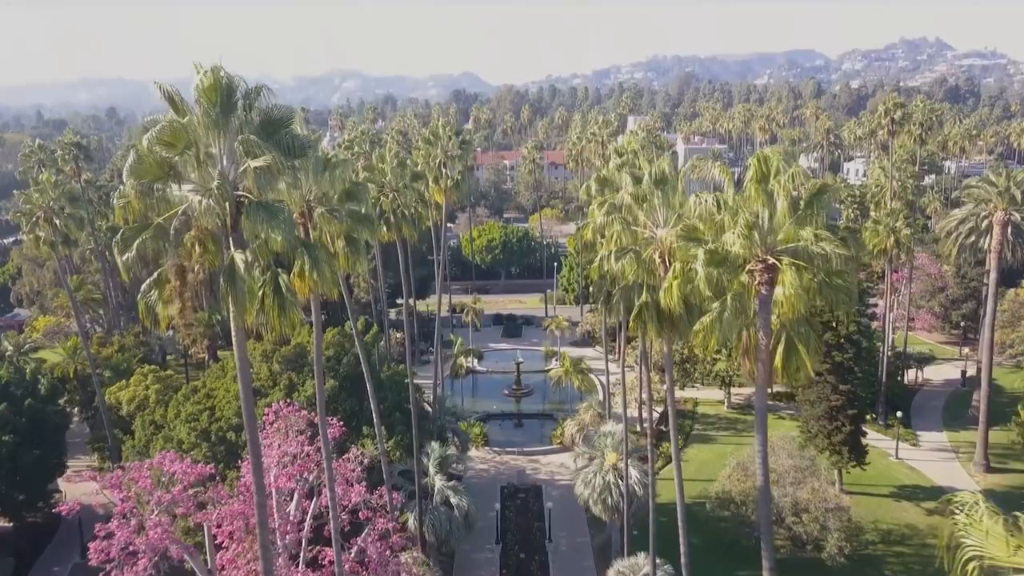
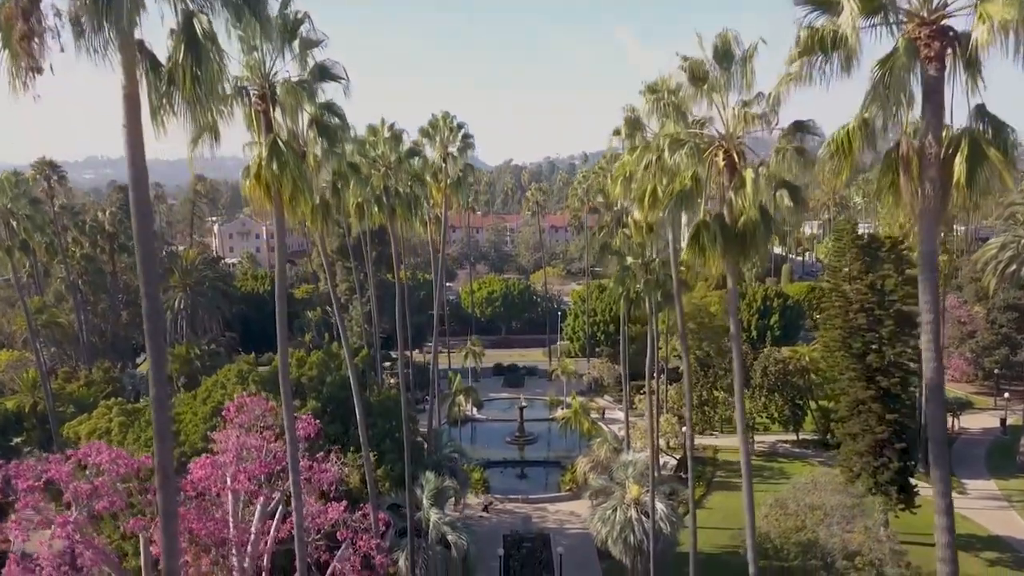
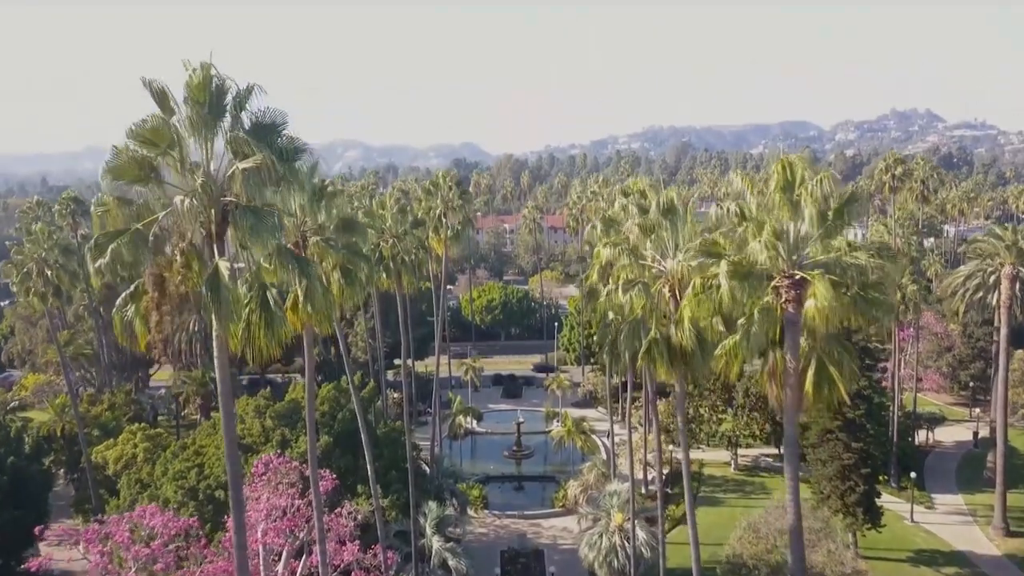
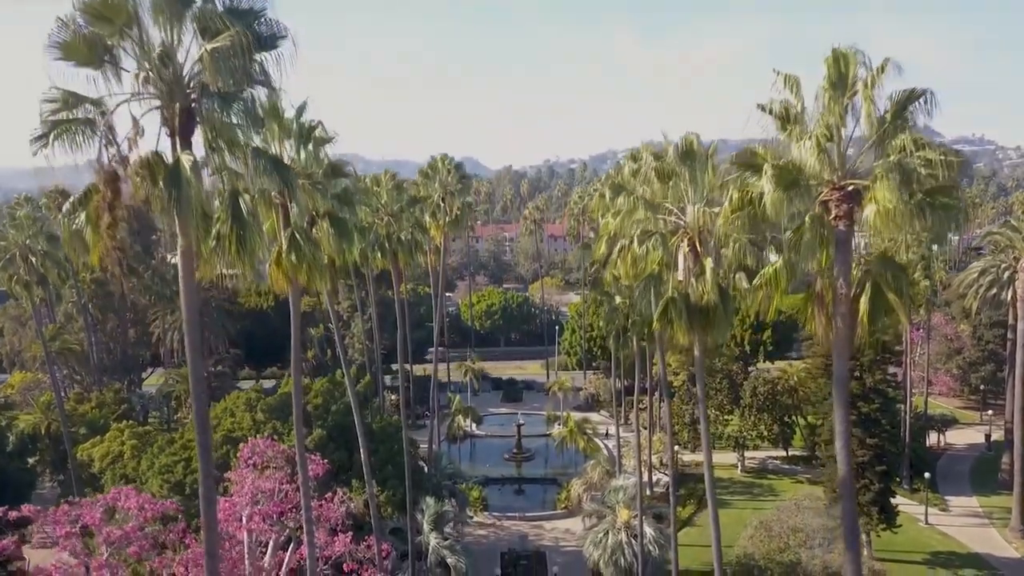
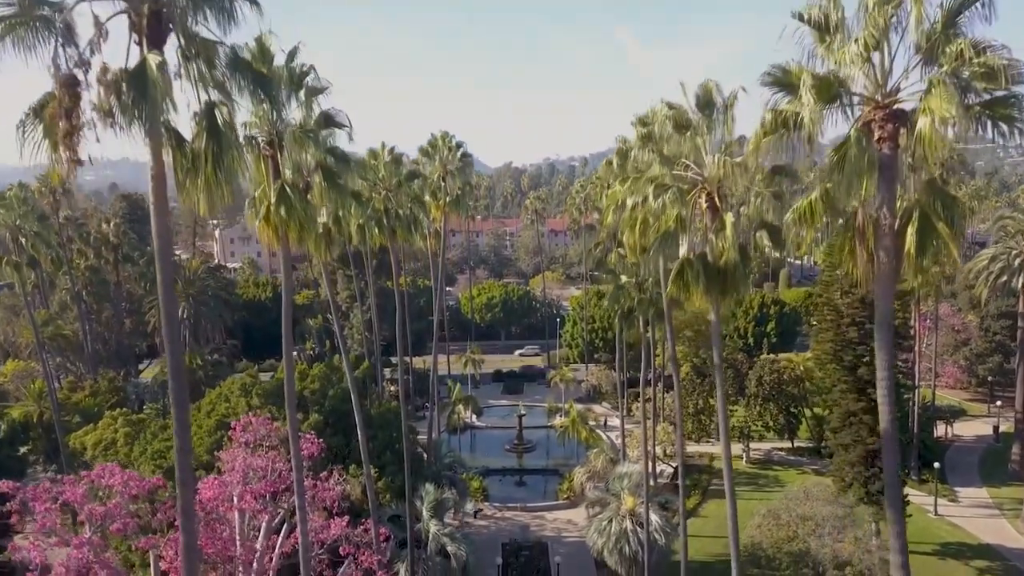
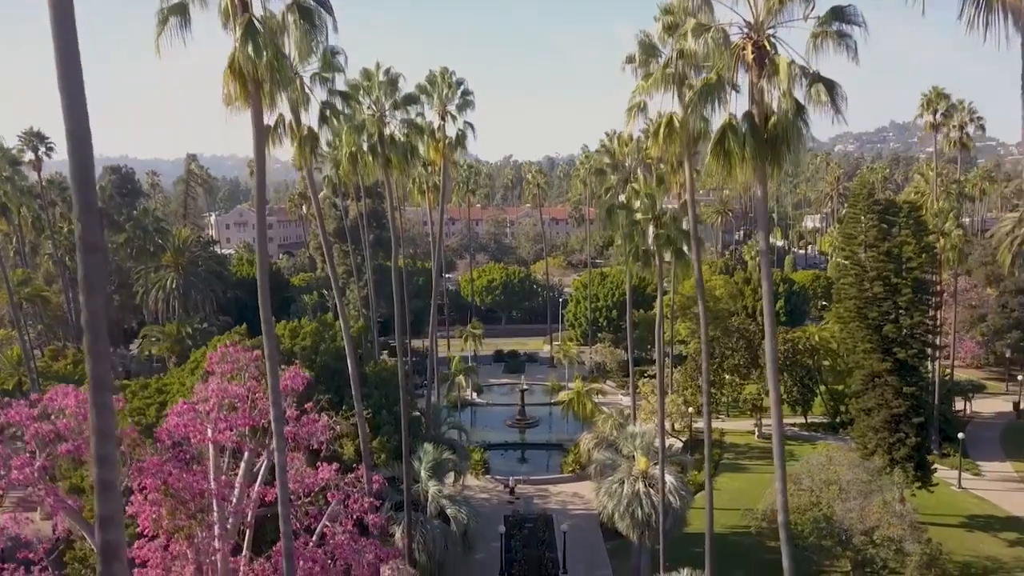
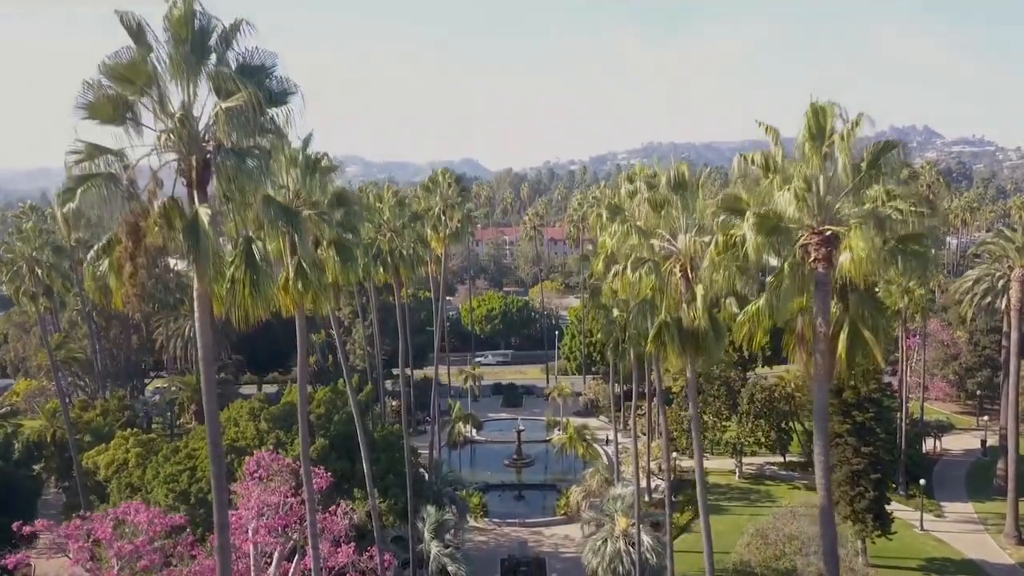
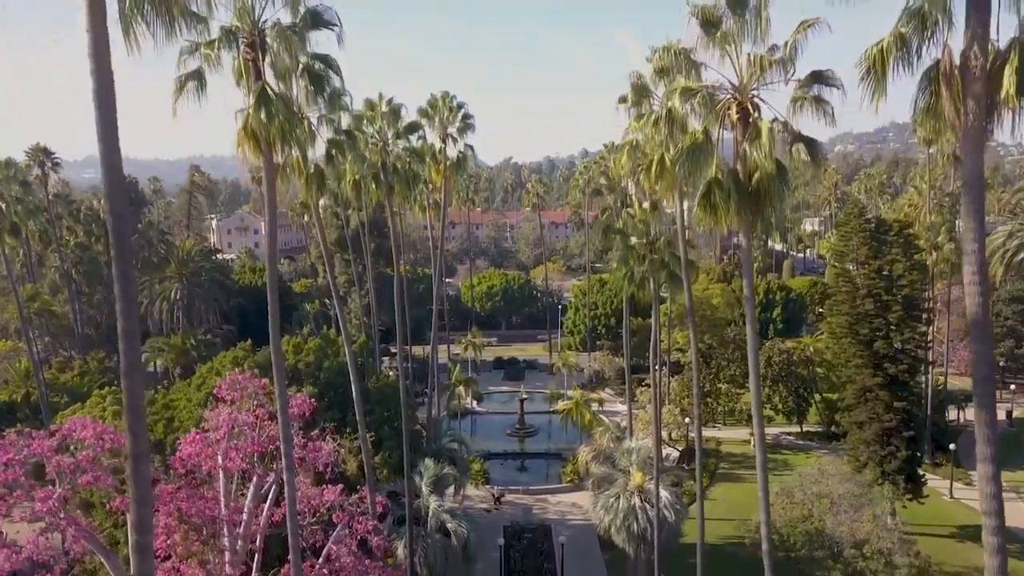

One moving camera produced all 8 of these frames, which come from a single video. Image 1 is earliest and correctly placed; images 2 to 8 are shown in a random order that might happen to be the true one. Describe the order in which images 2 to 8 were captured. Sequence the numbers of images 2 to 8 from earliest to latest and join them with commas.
3, 7, 4, 5, 2, 8, 6
